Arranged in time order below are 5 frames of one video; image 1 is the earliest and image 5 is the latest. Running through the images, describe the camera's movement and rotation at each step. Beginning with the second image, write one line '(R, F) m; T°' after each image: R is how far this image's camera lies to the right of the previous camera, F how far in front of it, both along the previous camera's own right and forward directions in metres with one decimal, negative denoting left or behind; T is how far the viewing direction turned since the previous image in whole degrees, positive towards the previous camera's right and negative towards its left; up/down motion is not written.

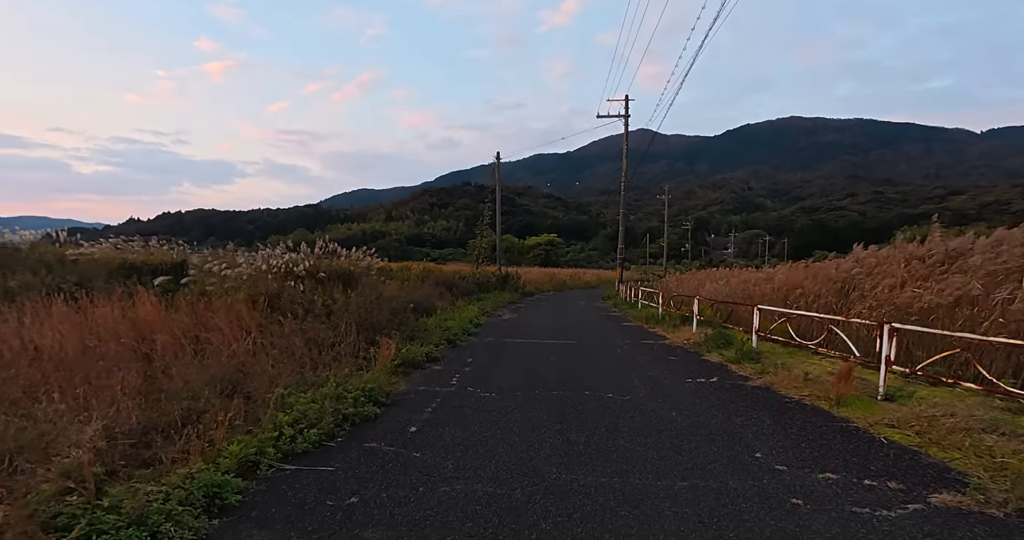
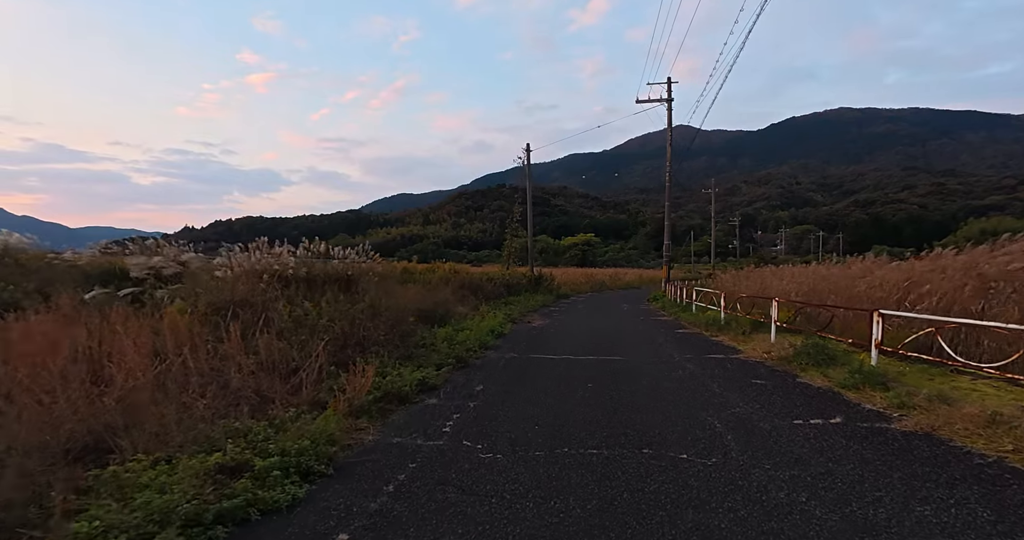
(+0.2, +2.5) m; -4°
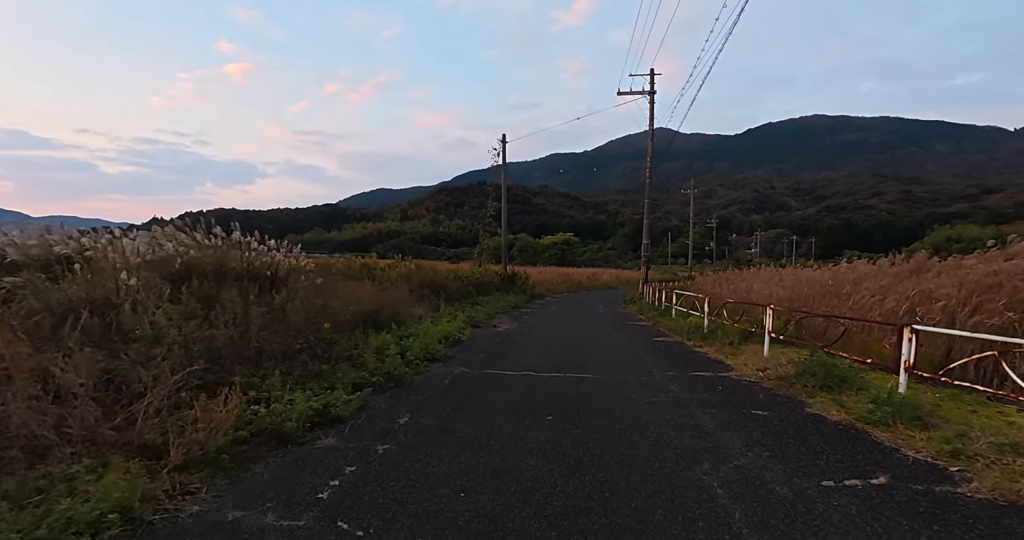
(+0.4, +1.6) m; +2°
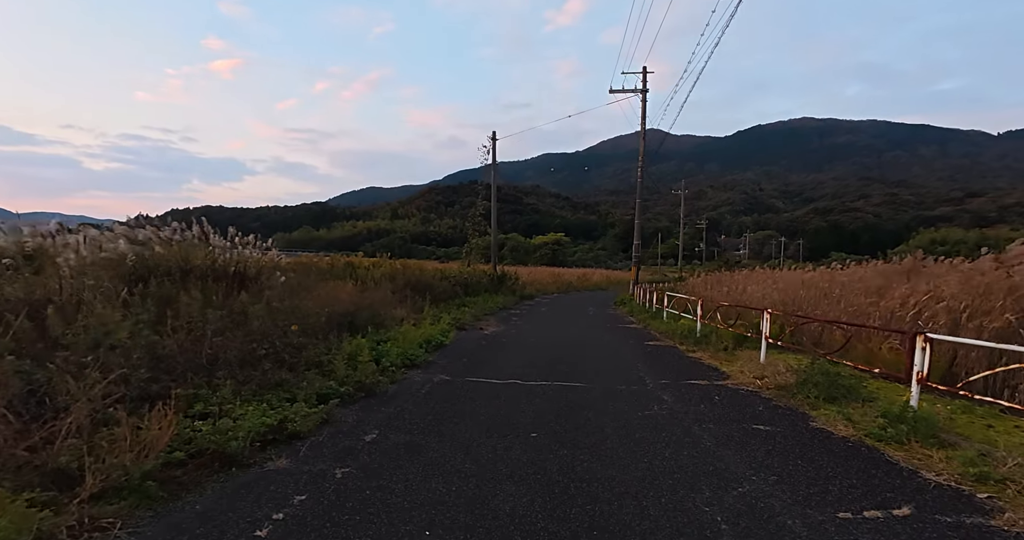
(+0.1, +0.5) m; +1°
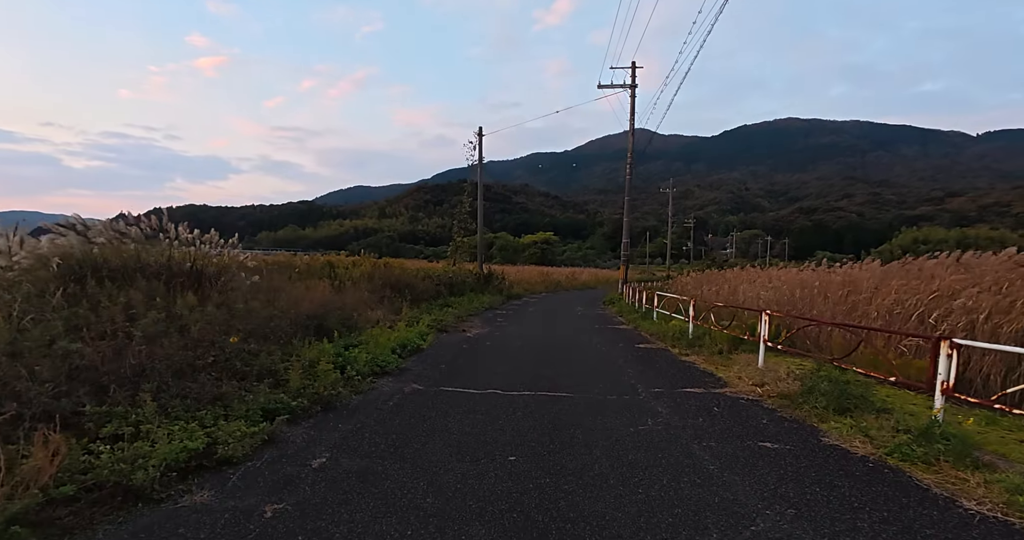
(+0.1, +0.7) m; +1°
